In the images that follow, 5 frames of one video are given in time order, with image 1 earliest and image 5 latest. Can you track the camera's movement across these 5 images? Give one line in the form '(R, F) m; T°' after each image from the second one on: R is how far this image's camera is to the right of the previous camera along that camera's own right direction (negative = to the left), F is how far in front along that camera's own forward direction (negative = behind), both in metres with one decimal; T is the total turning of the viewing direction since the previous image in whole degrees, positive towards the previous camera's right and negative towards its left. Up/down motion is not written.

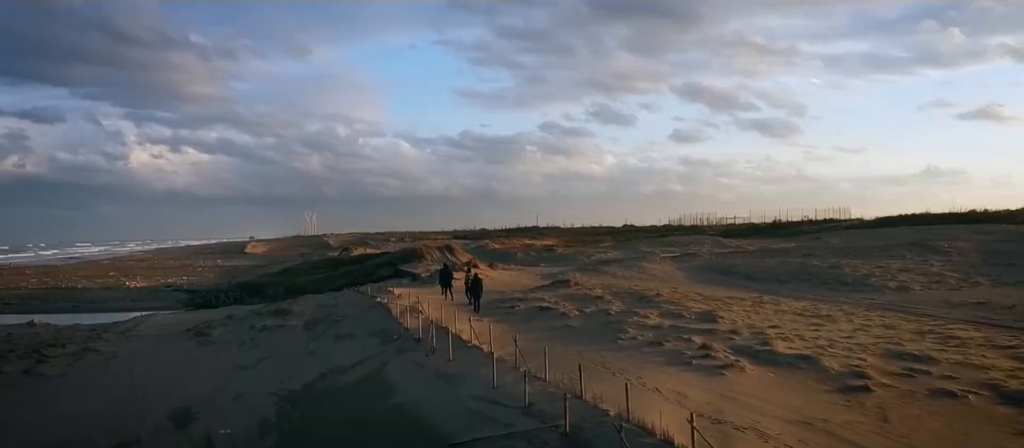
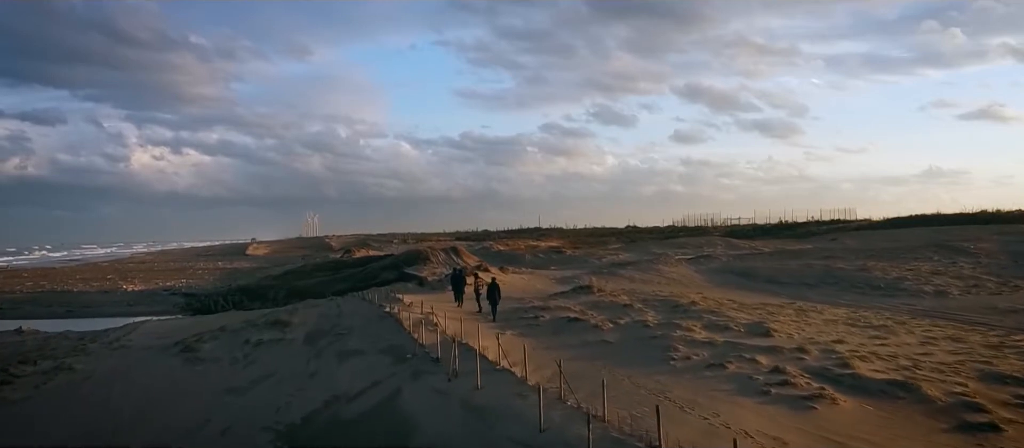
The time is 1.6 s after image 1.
(-0.6, +2.1) m; 0°
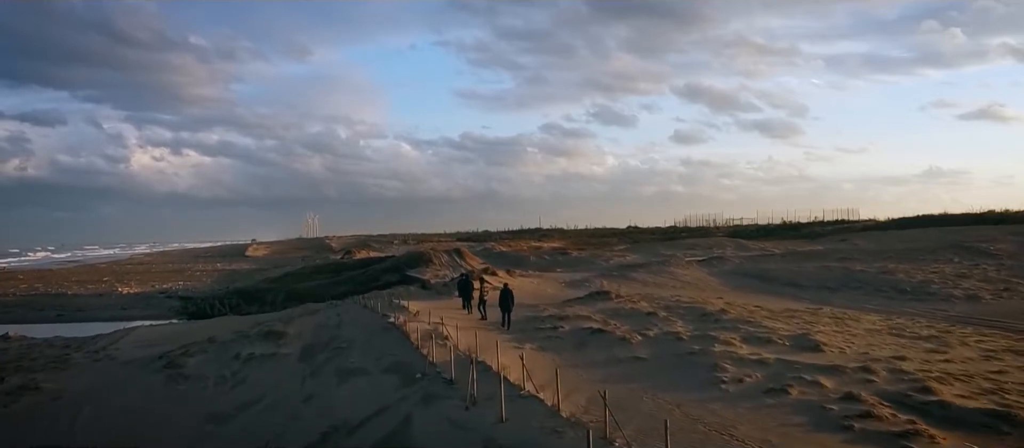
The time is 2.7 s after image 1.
(-0.4, +1.7) m; 0°
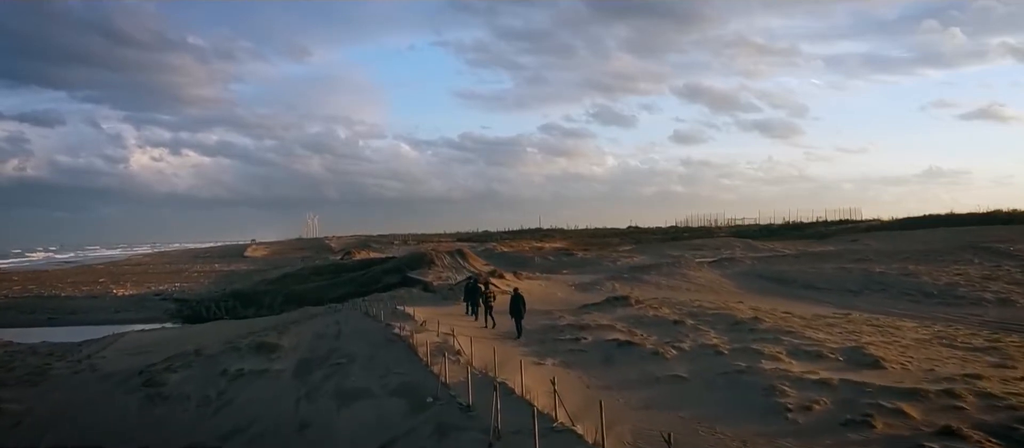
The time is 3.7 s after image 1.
(-0.4, +1.7) m; 0°
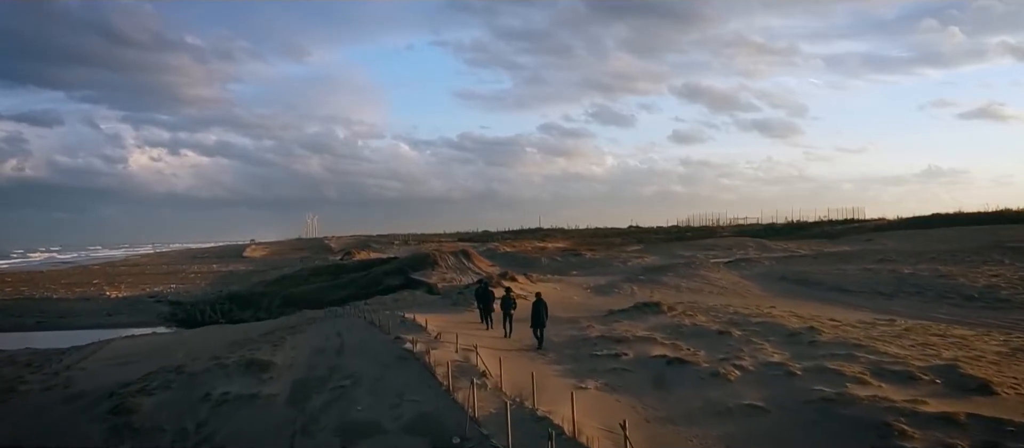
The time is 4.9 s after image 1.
(-0.6, +2.1) m; 0°
